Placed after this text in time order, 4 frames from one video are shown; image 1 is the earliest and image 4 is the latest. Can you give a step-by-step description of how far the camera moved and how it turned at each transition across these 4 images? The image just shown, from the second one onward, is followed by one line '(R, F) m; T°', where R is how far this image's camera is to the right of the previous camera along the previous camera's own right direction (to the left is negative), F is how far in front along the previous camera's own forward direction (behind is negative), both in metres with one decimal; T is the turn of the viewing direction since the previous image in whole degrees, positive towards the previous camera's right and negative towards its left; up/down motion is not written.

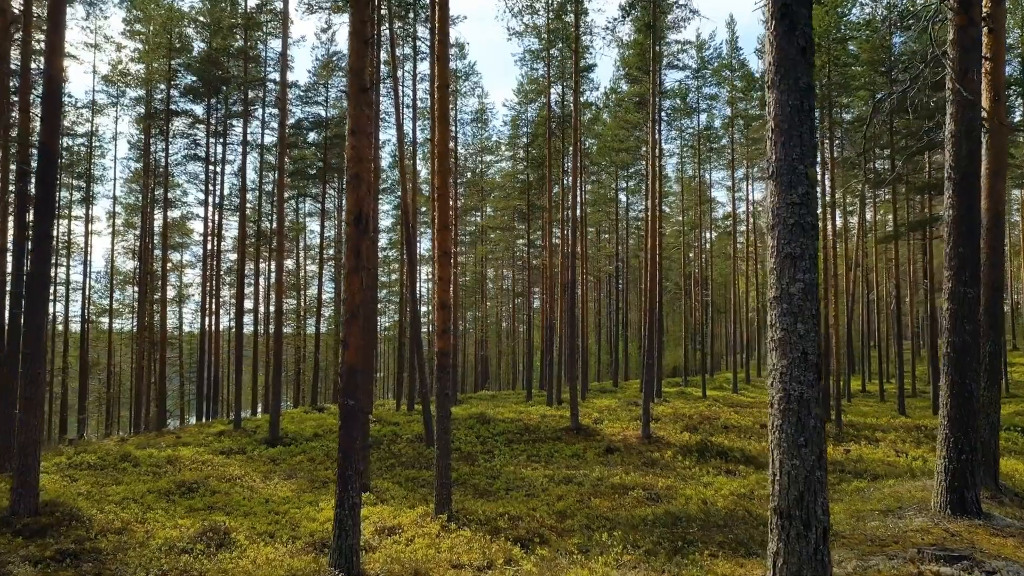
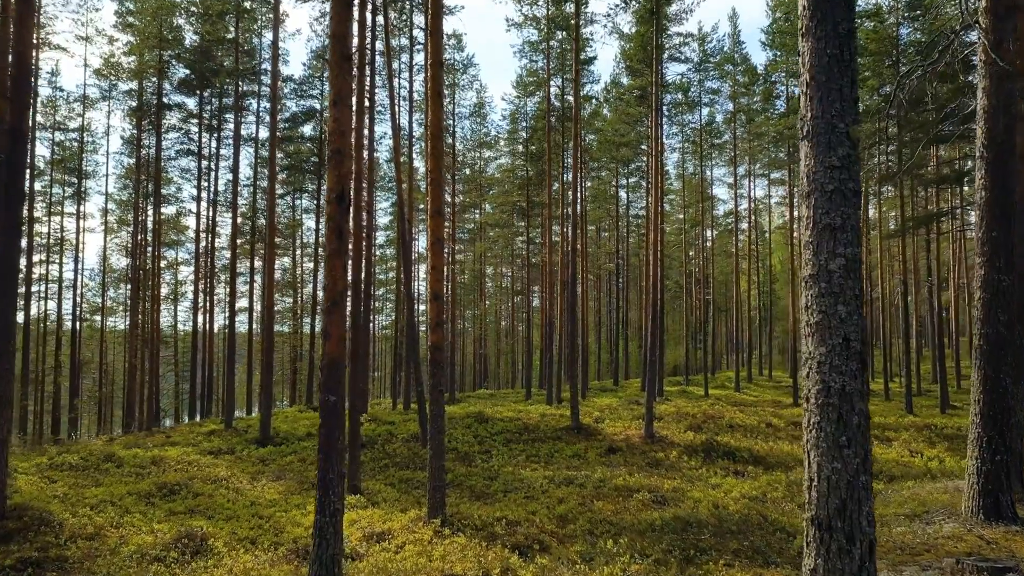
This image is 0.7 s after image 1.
(0.0, +0.5) m; 0°
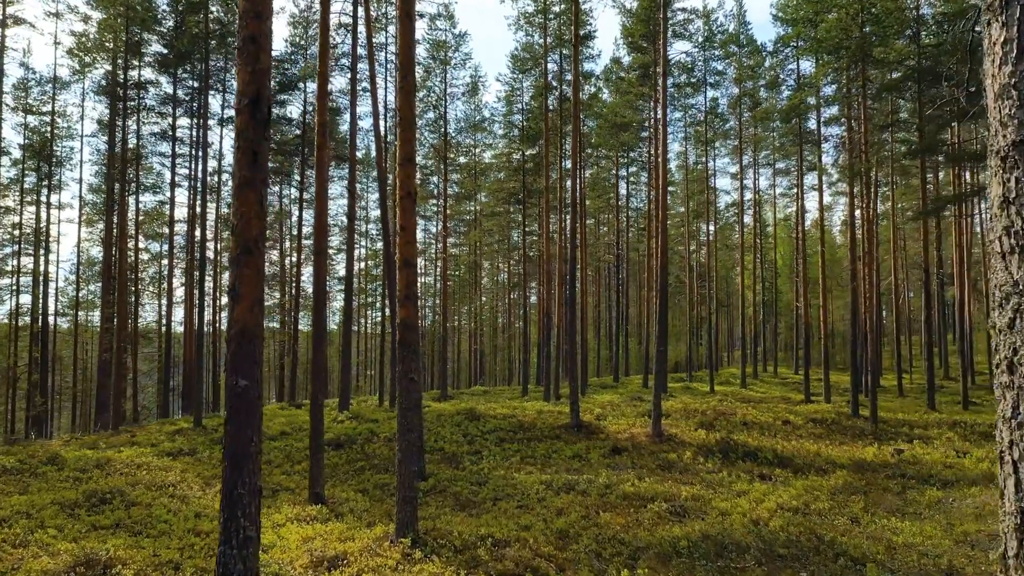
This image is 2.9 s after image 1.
(+0.1, +1.4) m; 0°
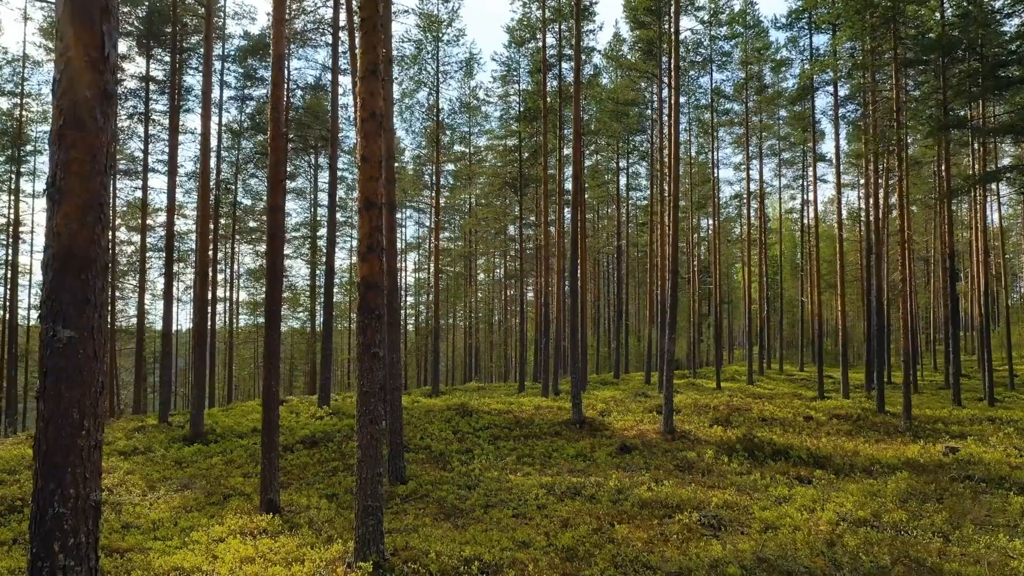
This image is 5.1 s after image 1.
(0.0, +1.3) m; 0°
